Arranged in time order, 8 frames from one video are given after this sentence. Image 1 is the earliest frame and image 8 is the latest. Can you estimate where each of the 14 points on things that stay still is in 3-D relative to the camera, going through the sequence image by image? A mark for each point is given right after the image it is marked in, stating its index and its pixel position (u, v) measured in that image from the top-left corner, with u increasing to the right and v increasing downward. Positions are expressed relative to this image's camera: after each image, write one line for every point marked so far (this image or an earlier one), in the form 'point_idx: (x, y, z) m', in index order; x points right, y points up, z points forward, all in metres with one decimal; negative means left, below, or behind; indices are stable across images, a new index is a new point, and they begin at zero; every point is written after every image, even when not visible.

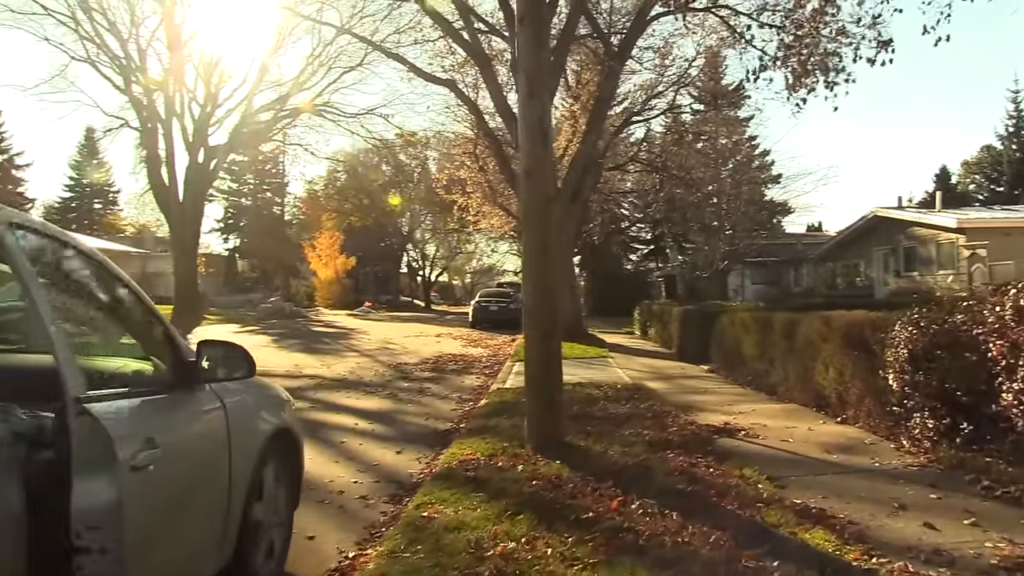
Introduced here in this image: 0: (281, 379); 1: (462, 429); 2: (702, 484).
0: (-3.9, -1.5, +14.8) m
1: (-0.5, -1.4, +8.8) m
2: (+1.1, -1.1, +5.0) m
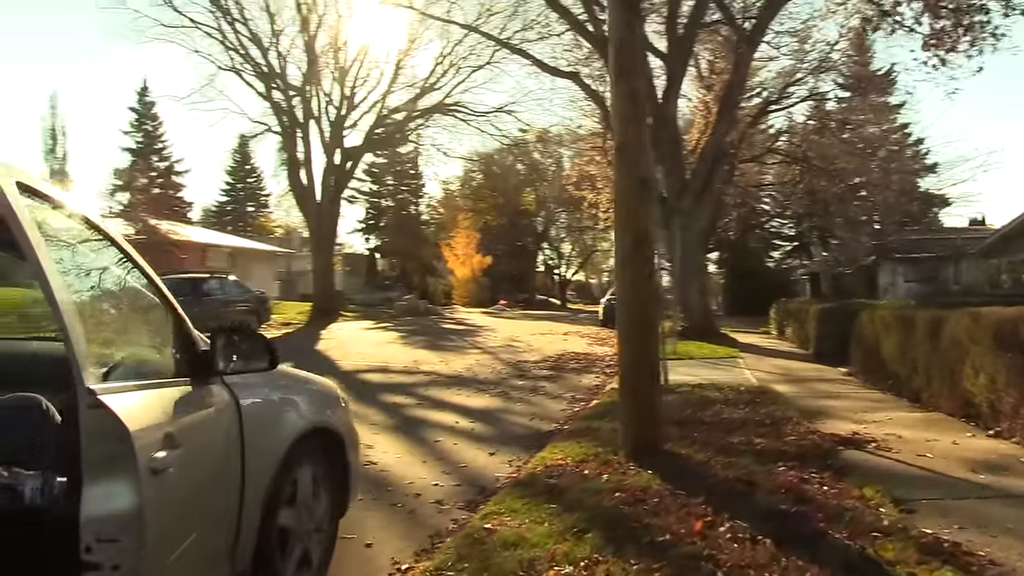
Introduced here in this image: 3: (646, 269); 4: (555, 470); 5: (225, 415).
0: (-1.9, -1.5, +14.7) m
1: (+0.5, -1.3, +8.3) m
2: (+1.5, -1.1, +4.3) m
3: (+0.9, +0.1, +5.9) m
4: (+0.3, -1.2, +5.8) m
5: (-1.1, -0.5, +3.2) m
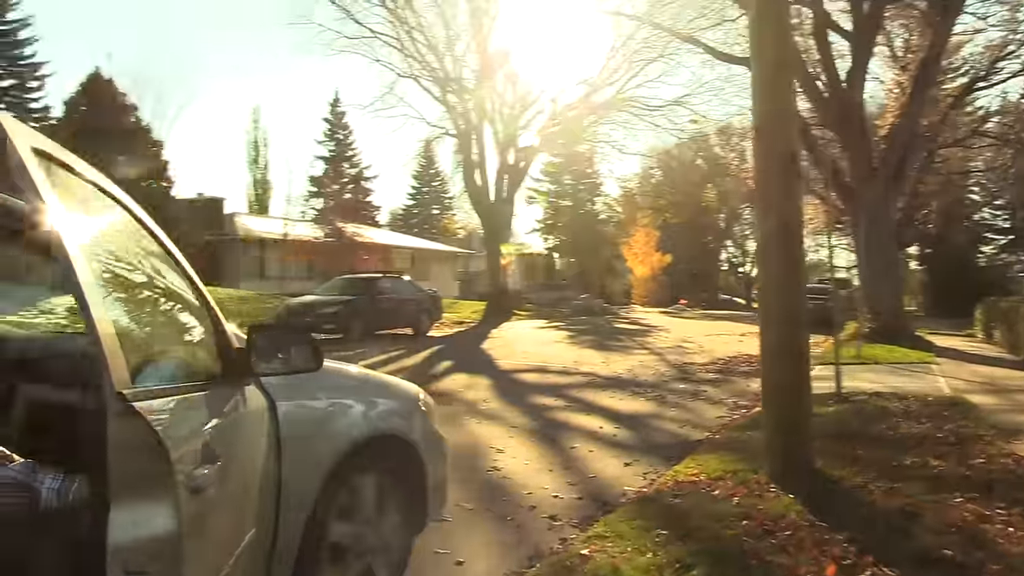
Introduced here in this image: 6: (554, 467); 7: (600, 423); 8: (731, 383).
0: (+0.7, -1.4, +14.3) m
1: (+1.7, -1.3, +7.5) m
2: (+1.9, -1.0, +3.4) m
3: (+1.7, +0.1, +5.2) m
4: (+1.0, -1.2, +5.1) m
5: (-0.8, -0.4, +2.9) m
6: (+0.3, -1.4, +6.6) m
7: (+0.9, -1.4, +8.9) m
8: (+3.4, -1.5, +13.6) m
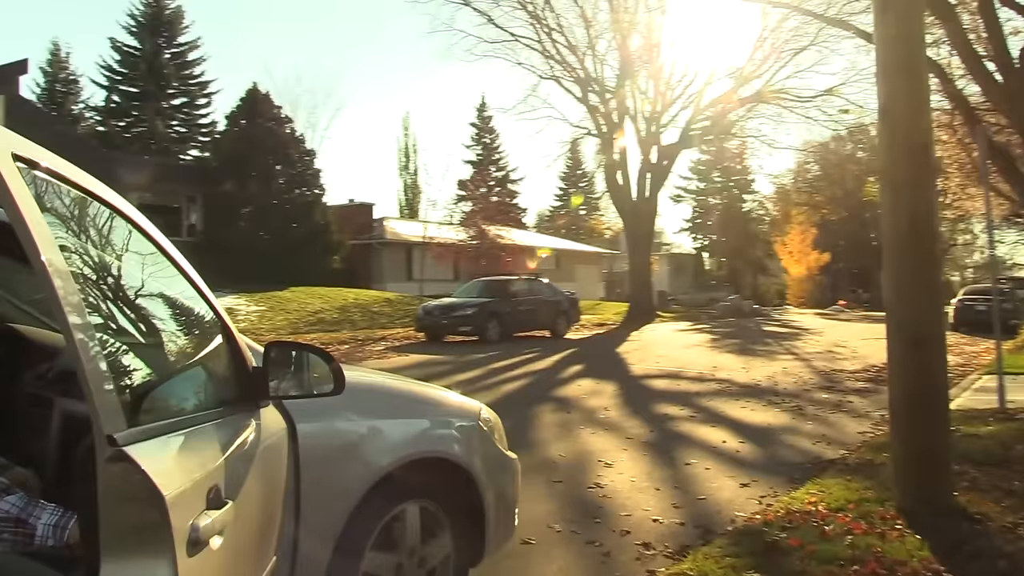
0: (+2.8, -1.5, +13.7) m
1: (+2.6, -1.3, +6.8) m
2: (+2.0, -1.1, +2.7) m
3: (+2.1, +0.1, +4.5) m
4: (+1.5, -1.2, +4.6) m
5: (-0.7, -0.5, +2.7) m
6: (+1.1, -1.4, +6.1) m
7: (+2.0, -1.4, +8.3) m
8: (+5.3, -1.5, +12.5) m
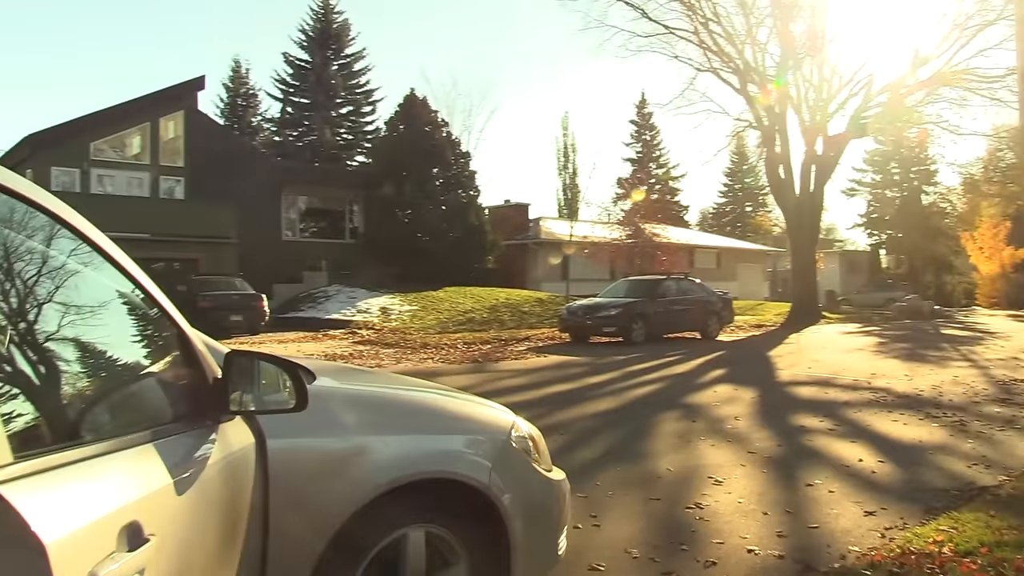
0: (+4.8, -1.5, +12.6) m
1: (+3.3, -1.3, +5.9) m
2: (+2.0, -1.1, +2.0) m
3: (+2.4, +0.1, +3.7) m
4: (+1.8, -1.2, +3.9) m
5: (-0.7, -0.5, +2.4) m
6: (+1.7, -1.4, +5.5) m
7: (+3.0, -1.4, +7.5) m
8: (+7.0, -1.5, +10.9) m
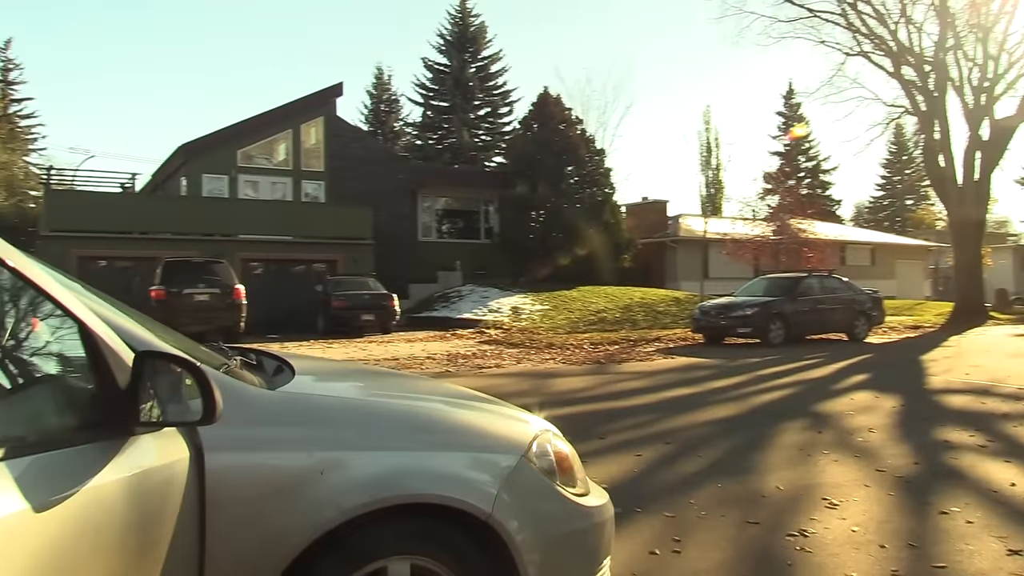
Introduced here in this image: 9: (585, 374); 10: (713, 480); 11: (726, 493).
0: (+6.3, -1.4, +11.2) m
1: (+3.8, -1.3, +4.8) m
2: (+1.8, -1.0, +1.2) m
3: (+2.5, +0.1, +2.8) m
4: (+1.9, -1.2, +3.1) m
5: (-0.8, -0.5, +2.1) m
6: (+2.1, -1.4, +4.7) m
7: (+3.7, -1.4, +6.4) m
8: (+8.2, -1.5, +9.2) m
9: (+1.2, -1.4, +14.1) m
10: (+1.4, -1.3, +5.9) m
11: (+1.4, -1.3, +5.6) m
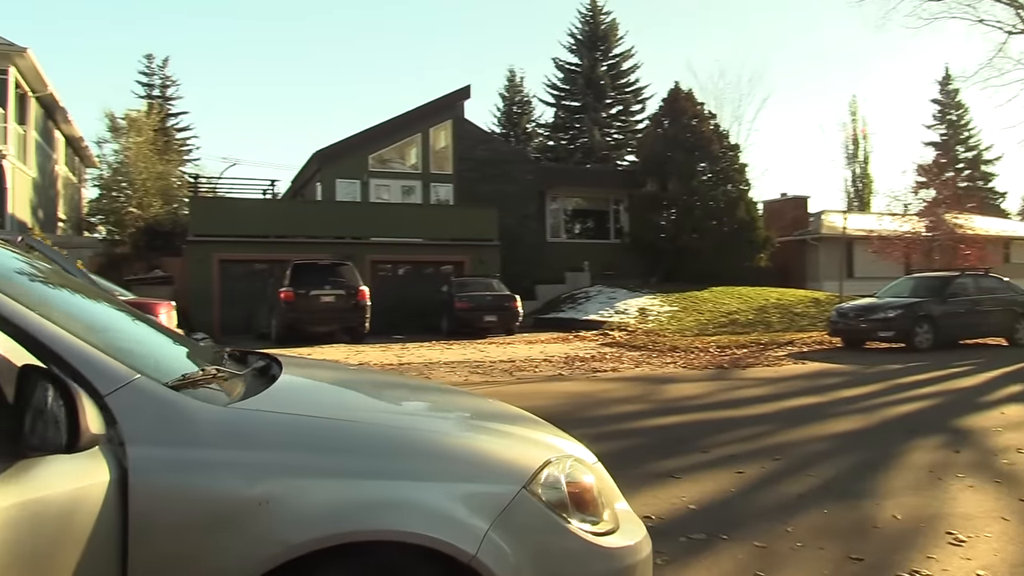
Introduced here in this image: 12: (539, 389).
0: (+7.6, -1.4, +9.7) m
1: (+4.1, -1.3, +3.8) m
2: (+1.5, -1.0, +0.5) m
3: (+2.5, +0.1, +2.0) m
4: (+2.0, -1.2, +2.4) m
5: (-0.9, -0.5, +1.8) m
6: (+2.4, -1.4, +3.9) m
7: (+4.3, -1.4, +5.4) m
8: (+9.2, -1.4, +7.4) m
9: (+3.0, -1.4, +13.4) m
10: (+1.9, -1.3, +5.3) m
11: (+1.8, -1.3, +4.9) m
12: (+0.4, -1.4, +11.7) m
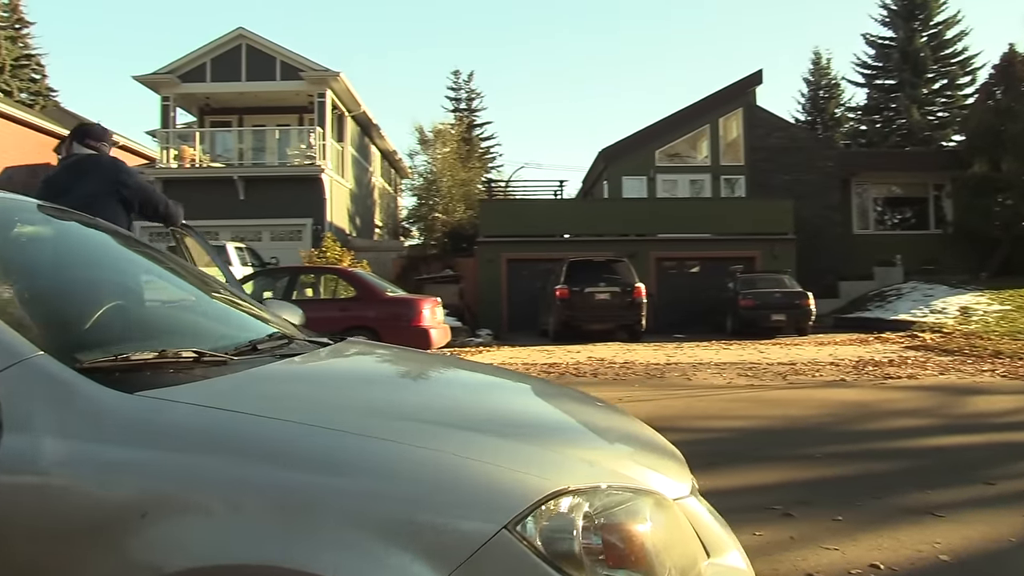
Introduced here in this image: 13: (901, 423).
0: (+9.6, -1.3, +6.0) m
1: (+4.3, -1.2, +1.7) m
2: (+0.8, -1.0, -0.5) m
3: (+2.2, +0.2, +0.6) m
4: (+1.9, -1.1, +1.1) m
5: (-1.0, -0.4, +1.5) m
6: (+2.8, -1.3, +2.4) m
7: (+5.1, -1.3, +3.1) m
8: (+10.4, -1.3, +3.4) m
9: (+6.6, -1.3, +11.1) m
10: (+2.8, -1.3, +3.9) m
11: (+2.6, -1.3, +3.5) m
12: (+3.6, -1.3, +10.4) m
13: (+3.7, -1.3, +8.3) m
